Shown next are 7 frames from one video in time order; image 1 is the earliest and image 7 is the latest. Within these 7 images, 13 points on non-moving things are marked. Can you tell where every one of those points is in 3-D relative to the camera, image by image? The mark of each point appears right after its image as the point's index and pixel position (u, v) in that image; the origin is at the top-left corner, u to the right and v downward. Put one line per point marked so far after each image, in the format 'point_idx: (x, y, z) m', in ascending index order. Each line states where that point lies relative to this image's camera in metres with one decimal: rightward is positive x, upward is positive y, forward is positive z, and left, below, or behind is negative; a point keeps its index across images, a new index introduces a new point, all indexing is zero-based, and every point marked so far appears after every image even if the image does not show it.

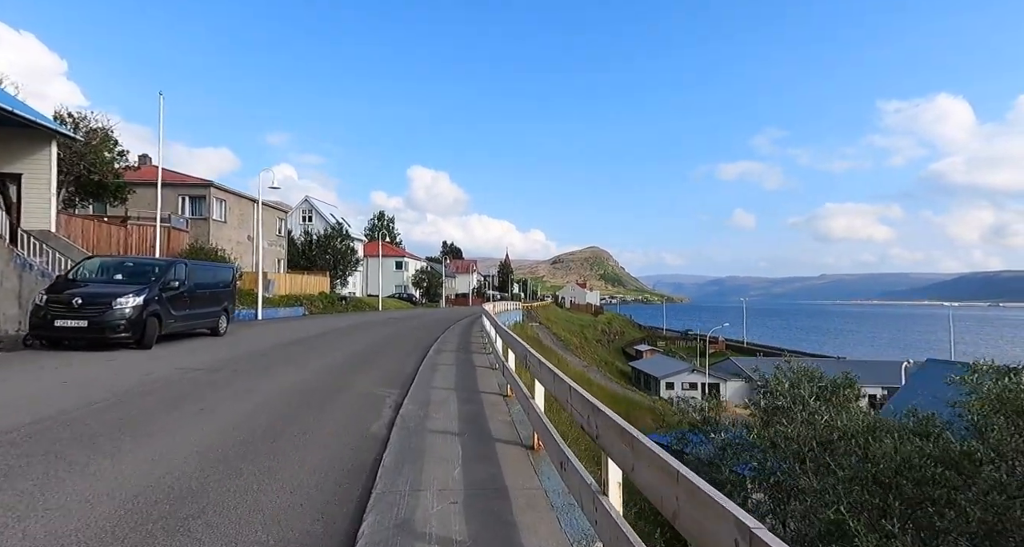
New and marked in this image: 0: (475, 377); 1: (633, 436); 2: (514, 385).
0: (-0.6, -1.8, +9.9) m
1: (+0.5, -0.7, +2.6) m
2: (0.0, -1.5, +7.6) m
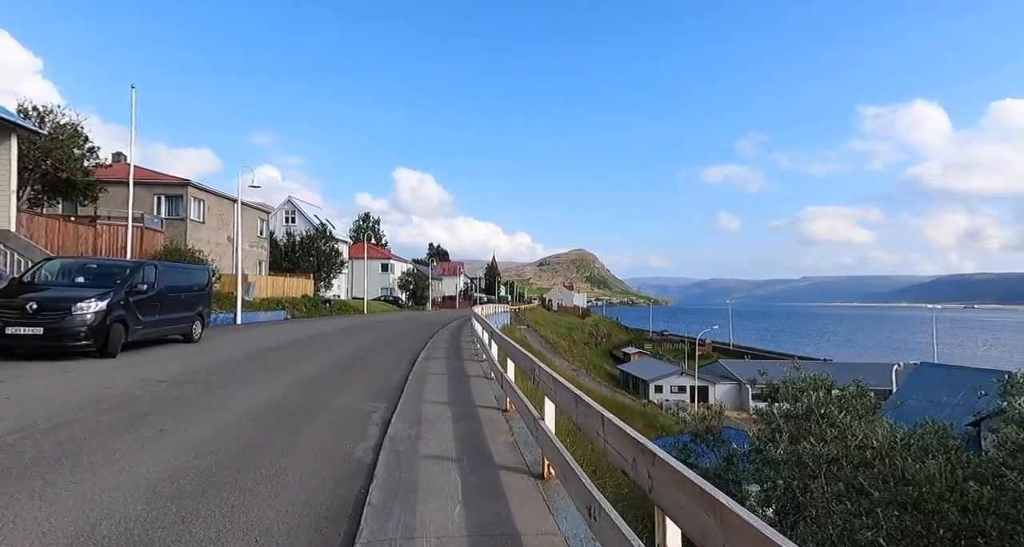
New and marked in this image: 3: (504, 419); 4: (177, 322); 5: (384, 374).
0: (-0.7, -1.8, +9.2) m
1: (+0.7, -0.7, +1.9) m
2: (0.0, -1.5, +6.9) m
3: (-0.1, -1.8, +7.0) m
4: (-8.1, -1.2, +13.8) m
5: (-2.4, -1.9, +10.8) m
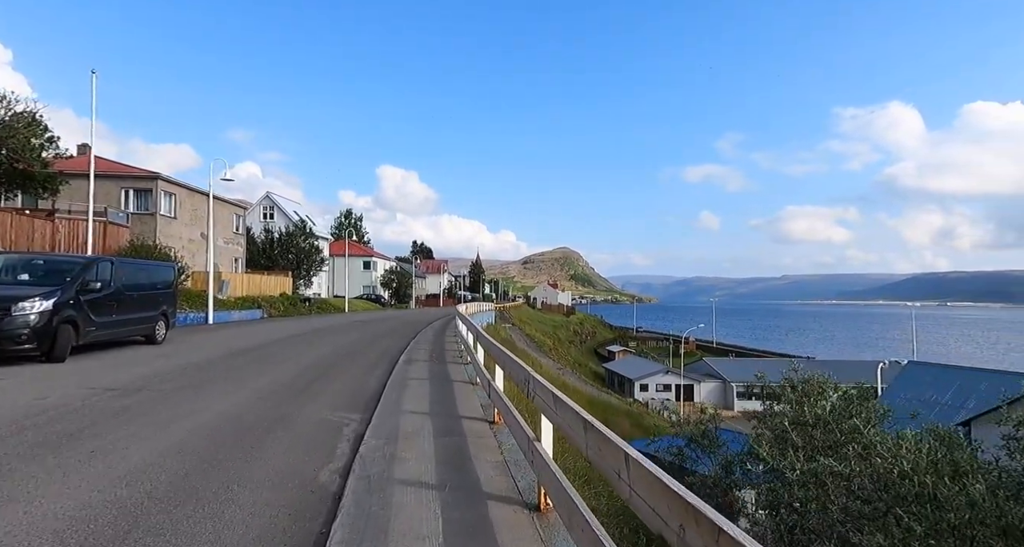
0: (-0.9, -1.8, +8.4) m
1: (+0.7, -0.7, +1.1) m
2: (-0.1, -1.5, +6.1) m
3: (-0.2, -1.7, +6.2) m
4: (-8.4, -1.1, +12.8) m
5: (-2.7, -1.9, +10.0) m
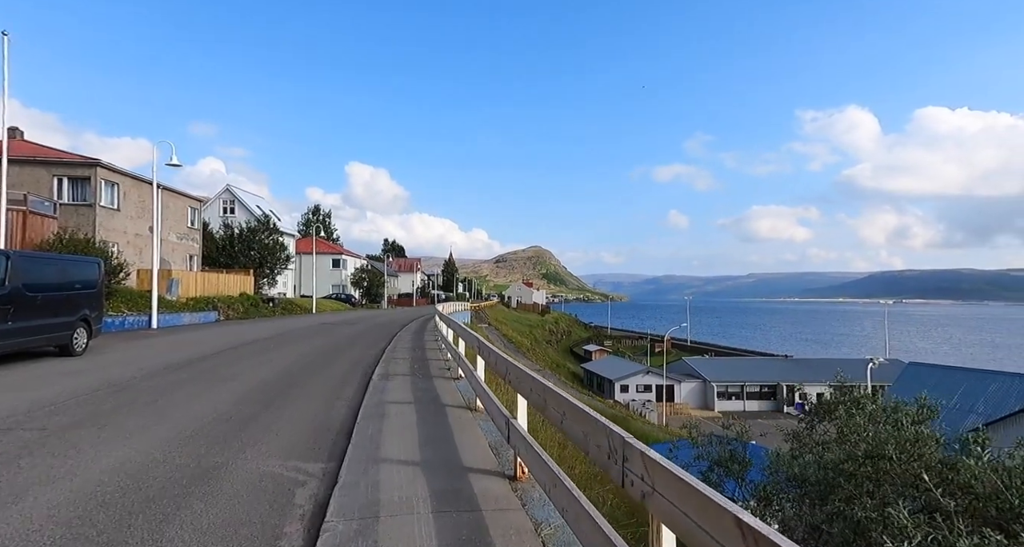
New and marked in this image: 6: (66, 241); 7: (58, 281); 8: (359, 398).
0: (-0.7, -1.7, +6.3) m
1: (+1.2, -0.7, -0.9) m
2: (+0.2, -1.4, +4.1) m
3: (0.0, -1.7, +4.2) m
4: (-8.5, -1.0, +10.4) m
5: (-2.6, -1.8, +7.8) m
6: (-13.4, +1.0, +17.2) m
7: (-8.6, -0.1, +10.7) m
8: (-2.2, -1.8, +8.3) m
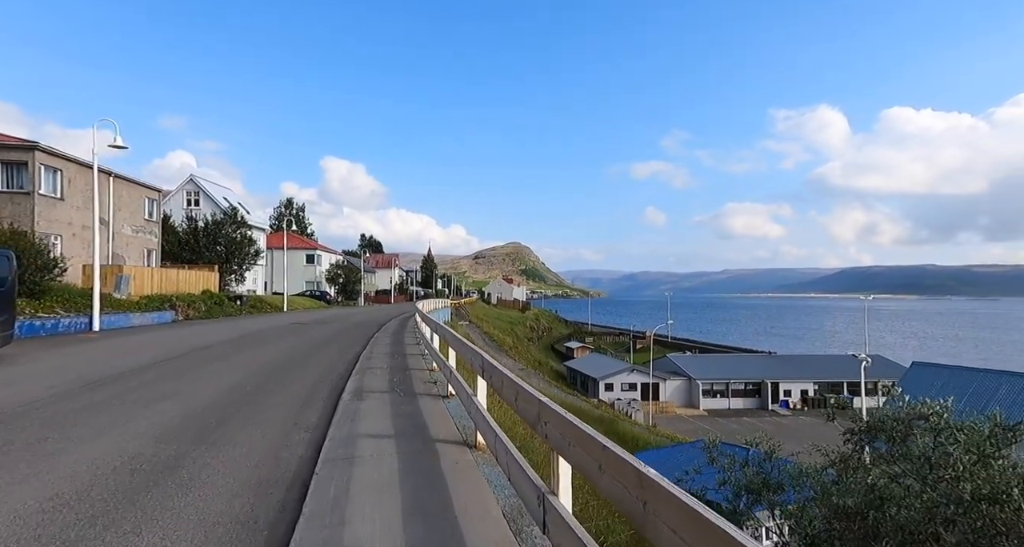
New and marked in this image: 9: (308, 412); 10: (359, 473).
0: (-0.6, -1.7, +4.6) m
1: (+1.6, -0.7, -2.5) m
2: (+0.4, -1.4, +2.4) m
3: (+0.3, -1.6, +2.5) m
4: (-8.5, -1.0, +8.3) m
5: (-2.5, -1.7, +6.0) m
6: (-13.7, +1.1, +15.0) m
7: (-8.6, -0.1, +8.7) m
8: (-2.1, -1.7, +6.5) m
9: (-2.7, -1.8, +7.4) m
10: (-1.3, -1.7, +4.9) m
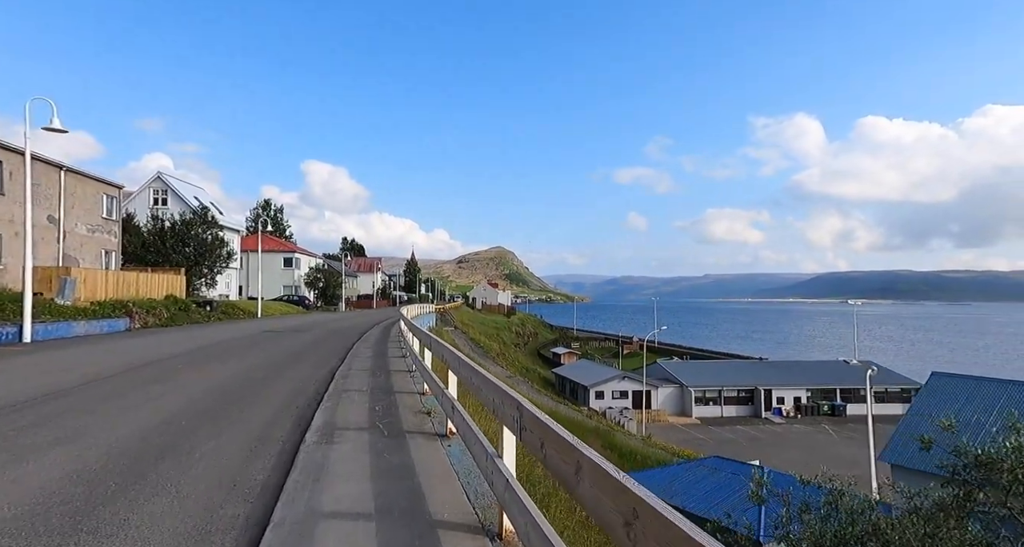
0: (-0.3, -1.6, +2.7) m
1: (+2.1, -0.6, -4.4) m
2: (+0.8, -1.3, +0.5) m
3: (+0.6, -1.6, +0.6) m
4: (-8.3, -1.0, +6.2) m
5: (-2.2, -1.7, +4.0) m
6: (-13.7, +1.1, +12.7) m
7: (-8.4, -0.1, +6.5) m
8: (-1.9, -1.7, +4.6) m
9: (-2.5, -1.8, +5.4) m
10: (-1.0, -1.6, +2.9) m
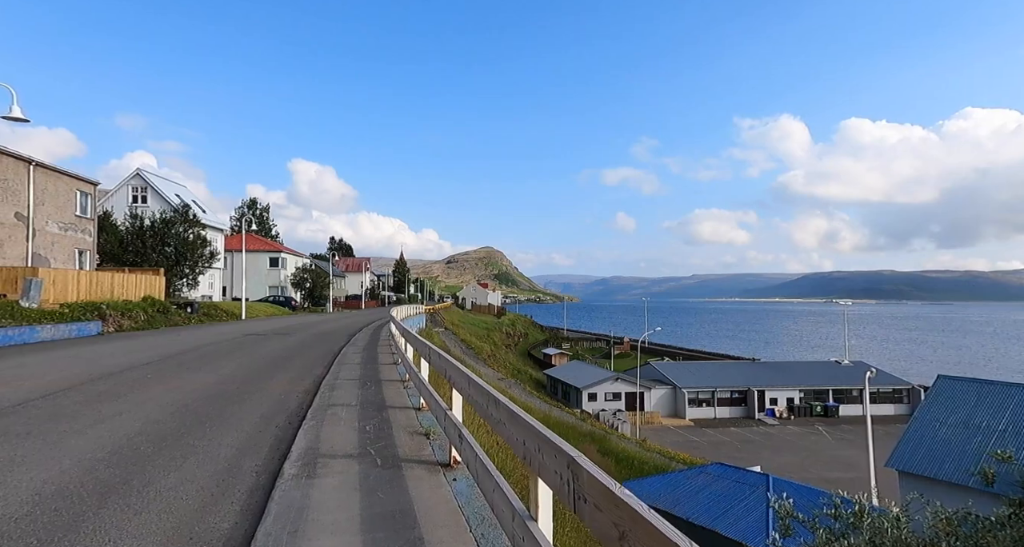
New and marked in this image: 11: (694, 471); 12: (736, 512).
0: (-0.1, -1.7, +1.8) m
1: (+2.5, -0.6, -5.2) m
2: (+1.0, -1.3, -0.4) m
3: (+0.9, -1.6, -0.3) m
4: (-8.1, -1.0, +5.1) m
5: (-2.1, -1.7, +3.1) m
6: (-13.7, +1.0, +11.5) m
7: (-8.2, -0.1, +5.4) m
8: (-1.7, -1.7, +3.6) m
9: (-2.3, -1.8, +4.5) m
10: (-0.8, -1.7, +2.0) m
11: (+6.4, -6.9, +19.9) m
12: (+6.2, -6.6, +15.7) m
